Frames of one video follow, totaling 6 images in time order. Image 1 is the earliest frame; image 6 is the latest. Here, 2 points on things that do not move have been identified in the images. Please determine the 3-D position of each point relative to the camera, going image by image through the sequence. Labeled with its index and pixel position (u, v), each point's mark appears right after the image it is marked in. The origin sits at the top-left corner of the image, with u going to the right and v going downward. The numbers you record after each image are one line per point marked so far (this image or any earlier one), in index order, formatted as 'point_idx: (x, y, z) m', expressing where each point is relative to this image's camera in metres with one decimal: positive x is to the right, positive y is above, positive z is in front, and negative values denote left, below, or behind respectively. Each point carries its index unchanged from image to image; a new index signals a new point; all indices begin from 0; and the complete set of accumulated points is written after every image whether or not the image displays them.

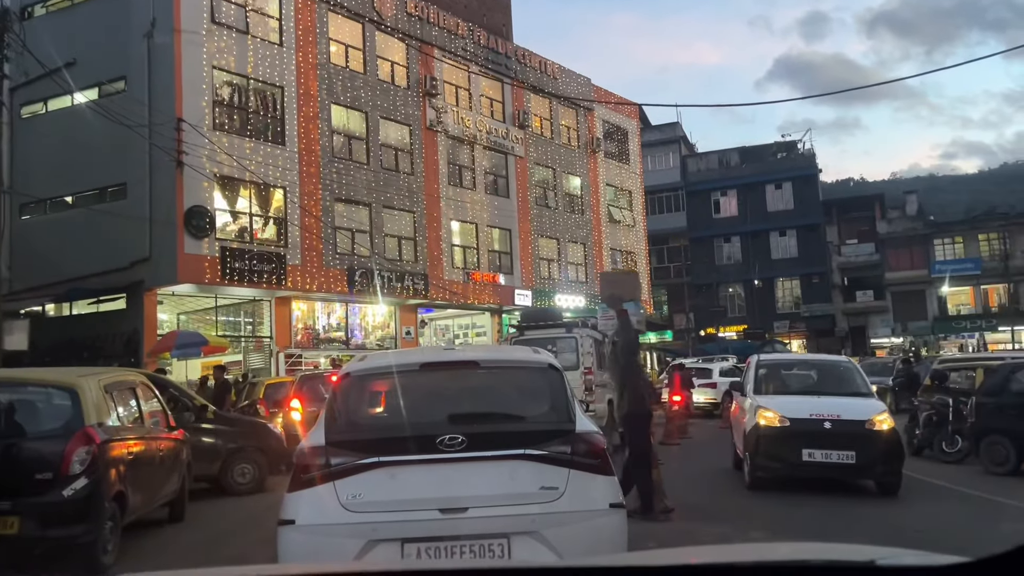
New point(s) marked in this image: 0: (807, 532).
0: (+2.5, -2.1, +7.4) m
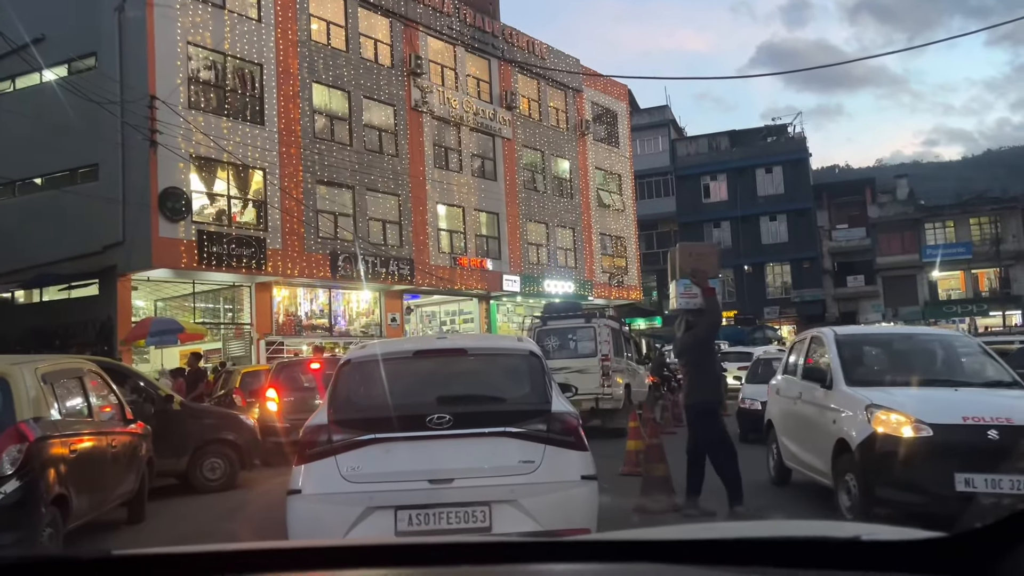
0: (+2.5, -1.9, +6.8) m
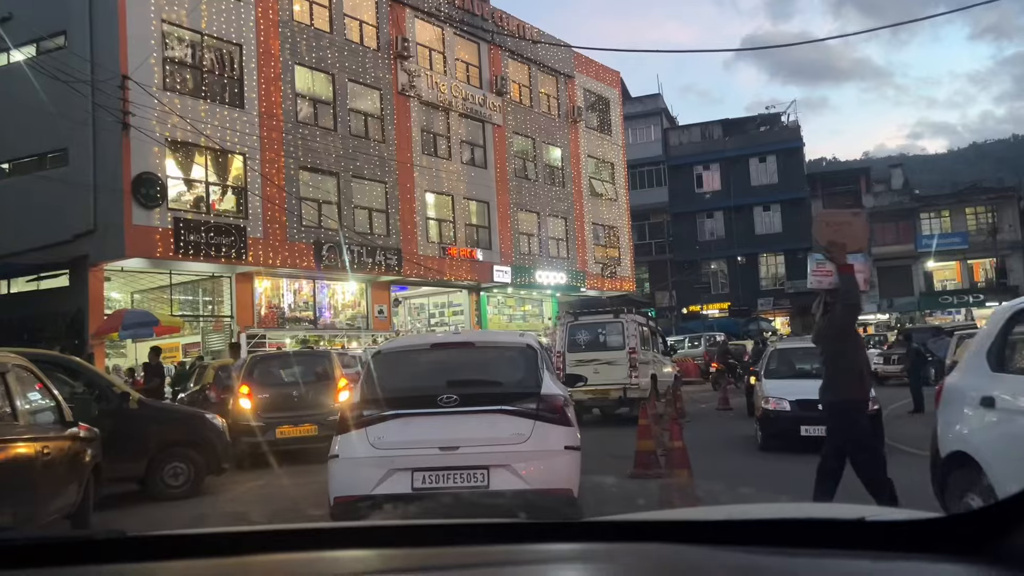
0: (+2.5, -1.8, +5.9) m
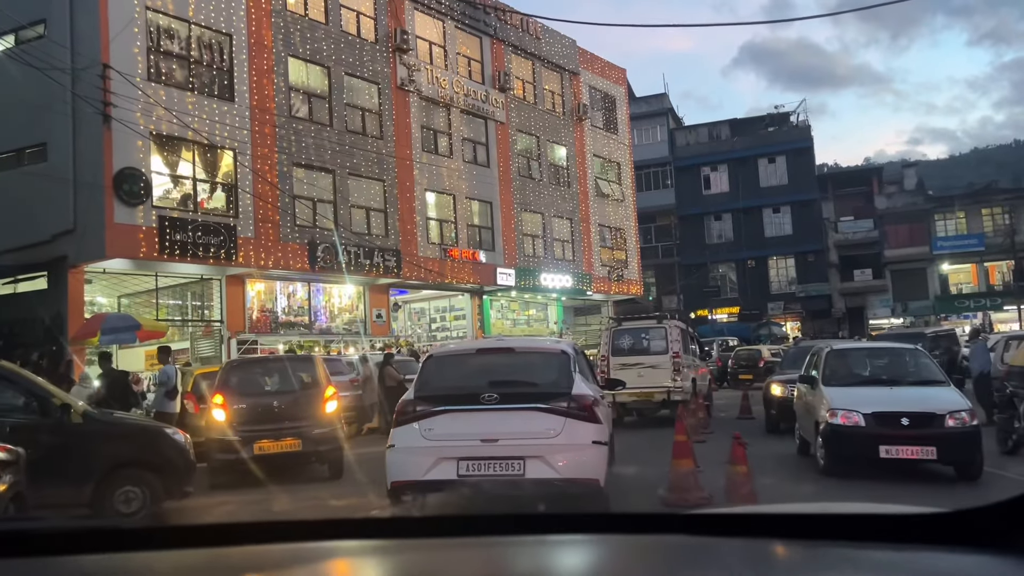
0: (+2.6, -1.7, +4.7) m
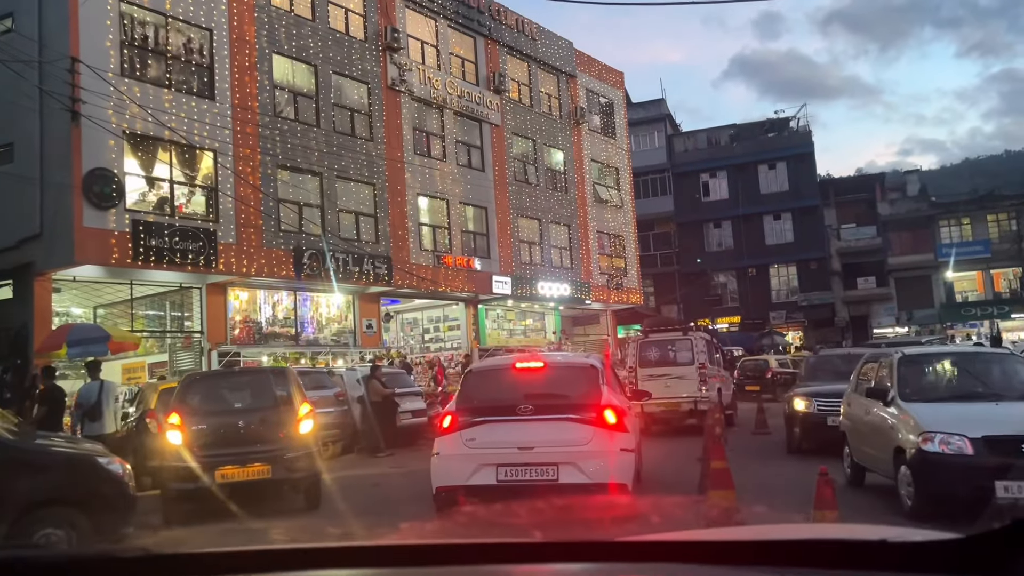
0: (+2.7, -1.6, +3.5) m
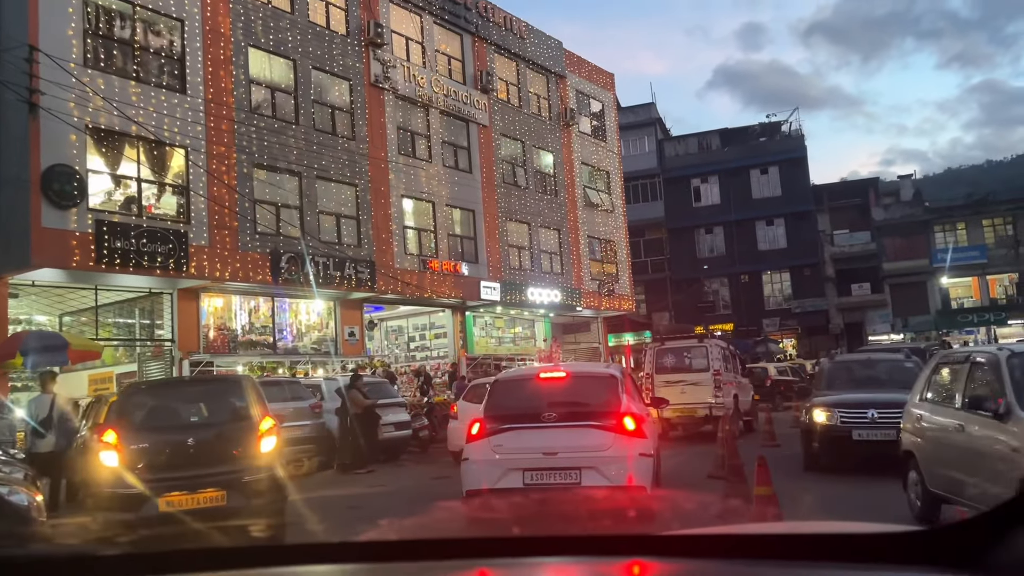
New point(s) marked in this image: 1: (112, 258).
0: (+2.7, -1.5, +2.5) m
1: (-7.9, +0.6, +16.8) m
